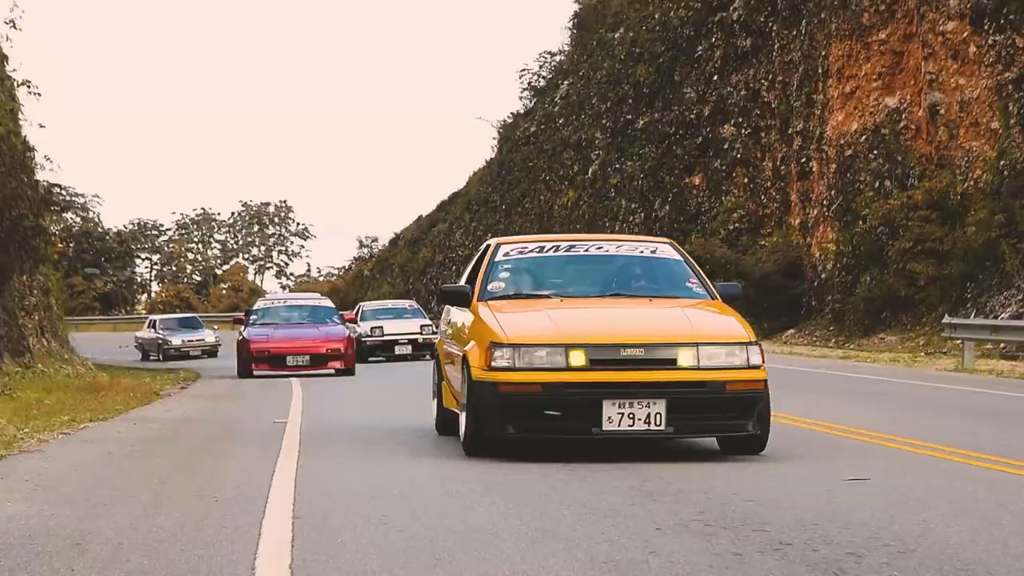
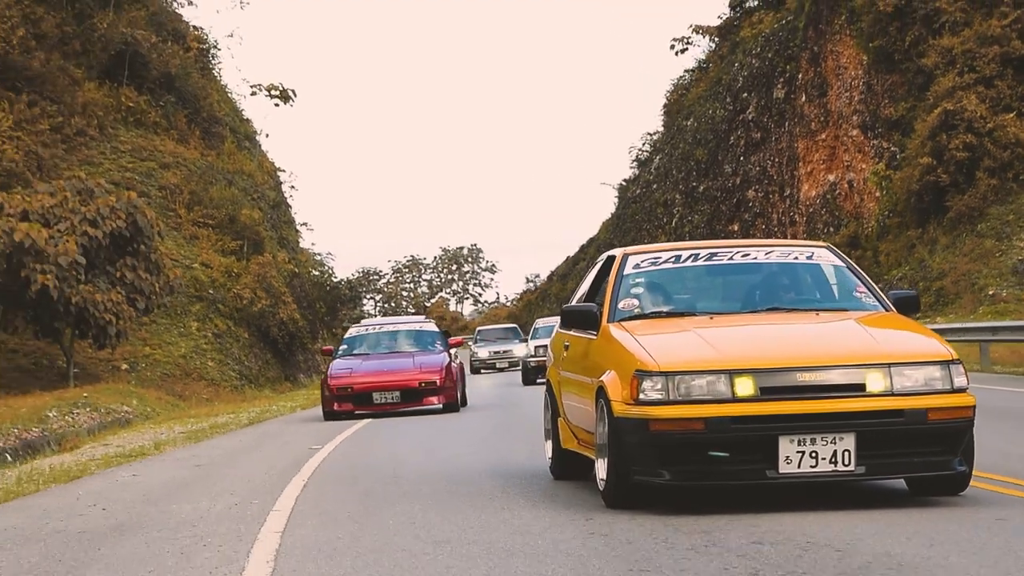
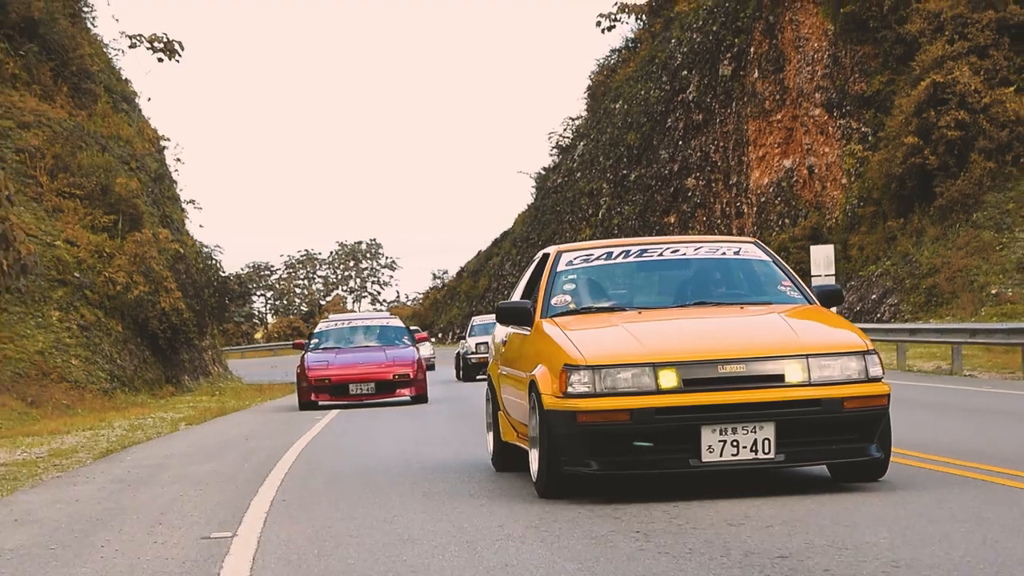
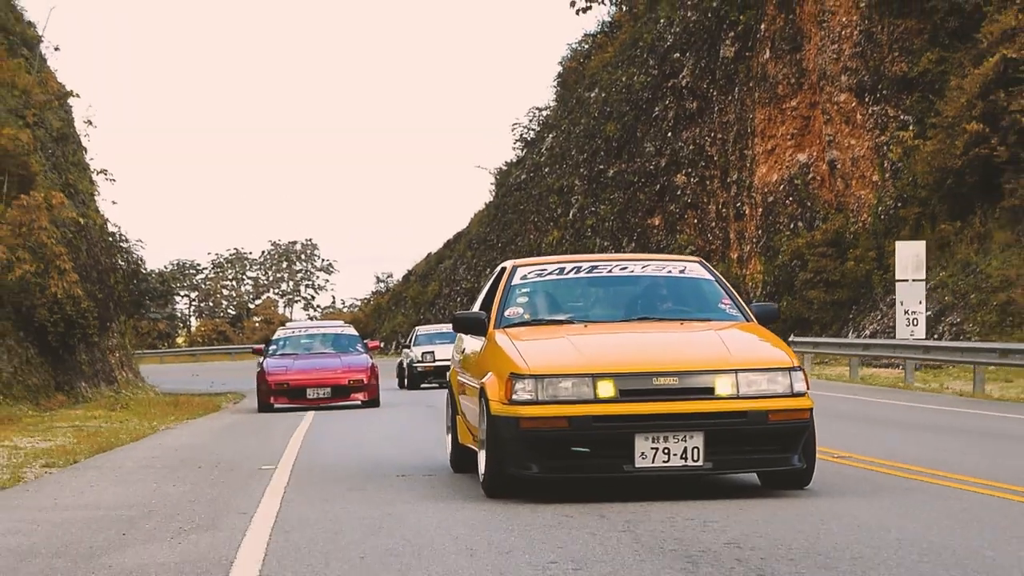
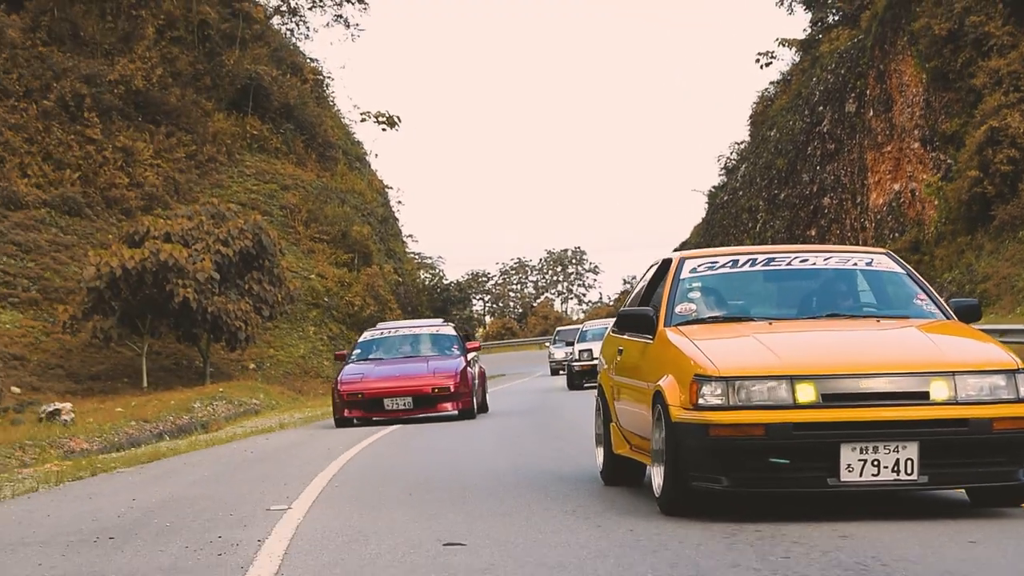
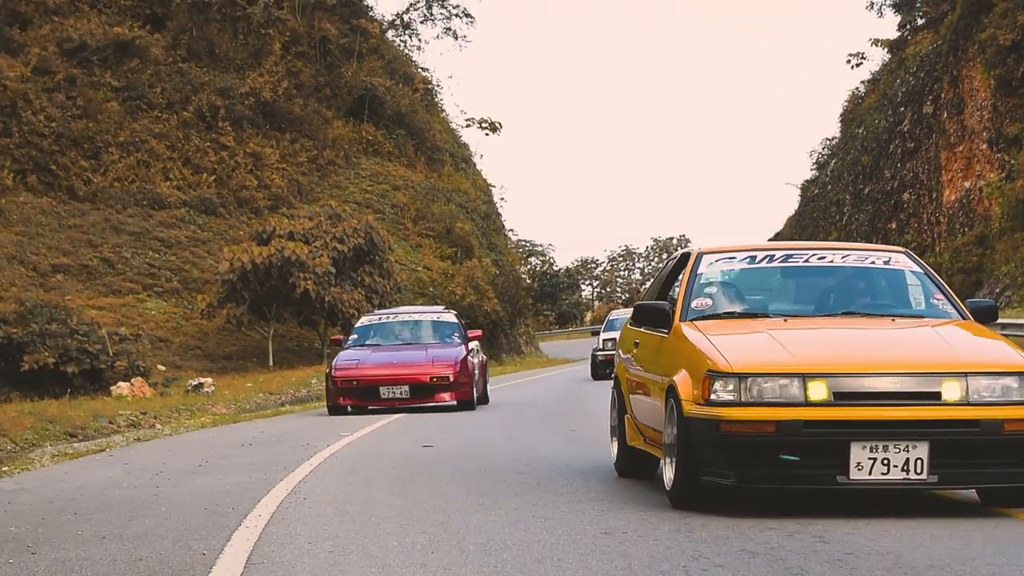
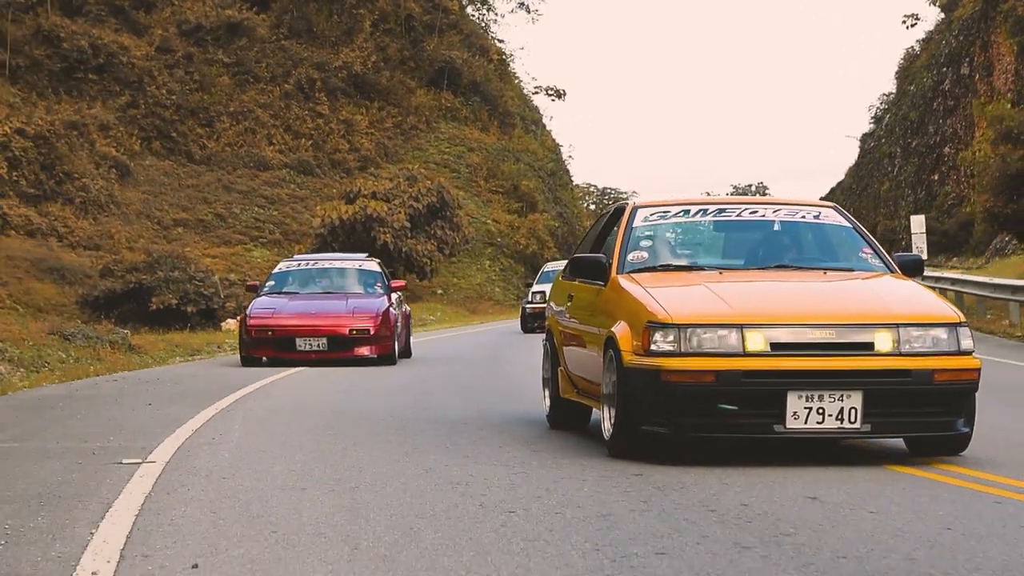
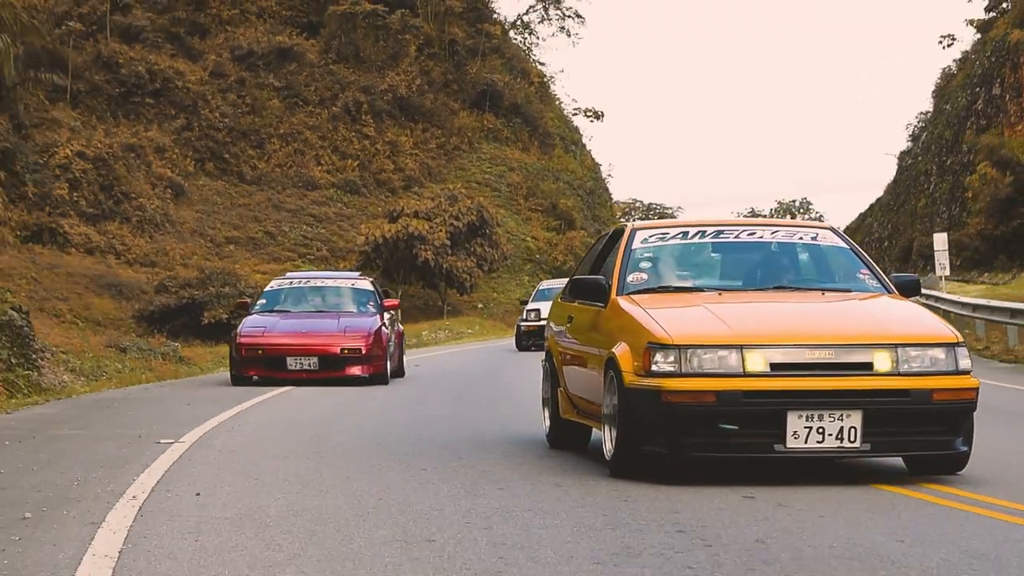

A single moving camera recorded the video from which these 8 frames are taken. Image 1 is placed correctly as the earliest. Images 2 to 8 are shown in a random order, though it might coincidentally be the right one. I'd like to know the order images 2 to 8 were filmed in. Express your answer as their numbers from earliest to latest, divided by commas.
4, 3, 2, 5, 6, 7, 8
